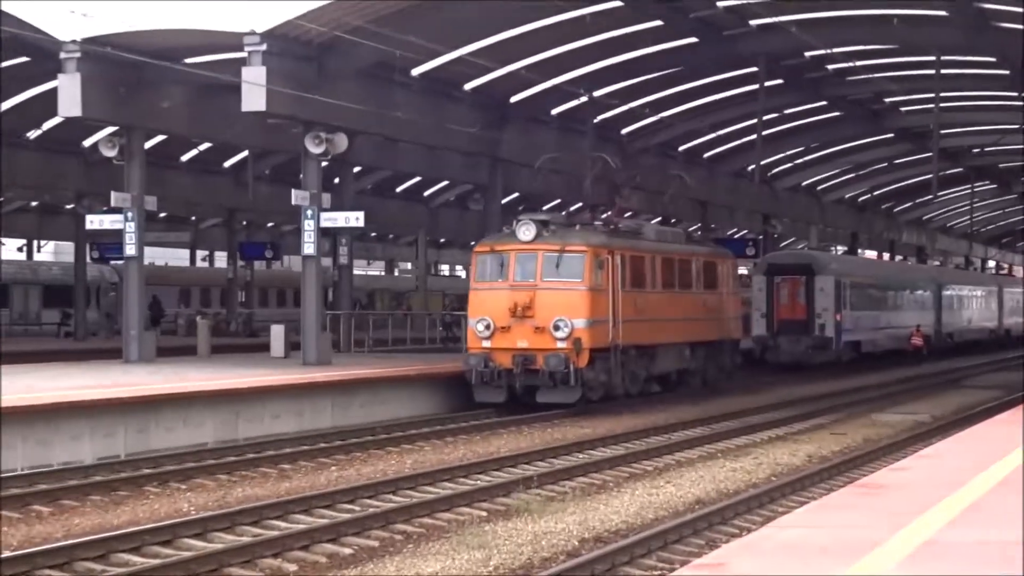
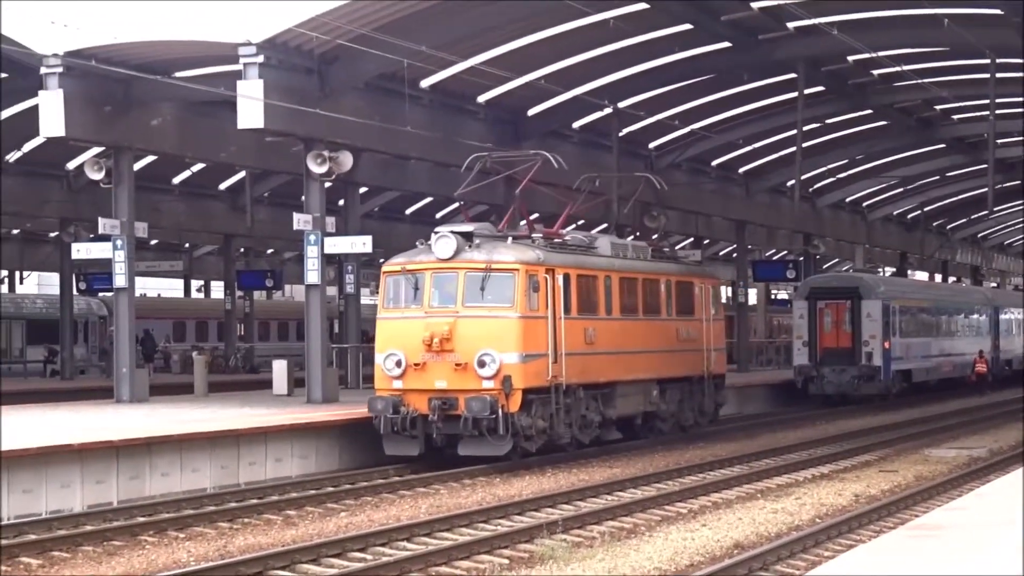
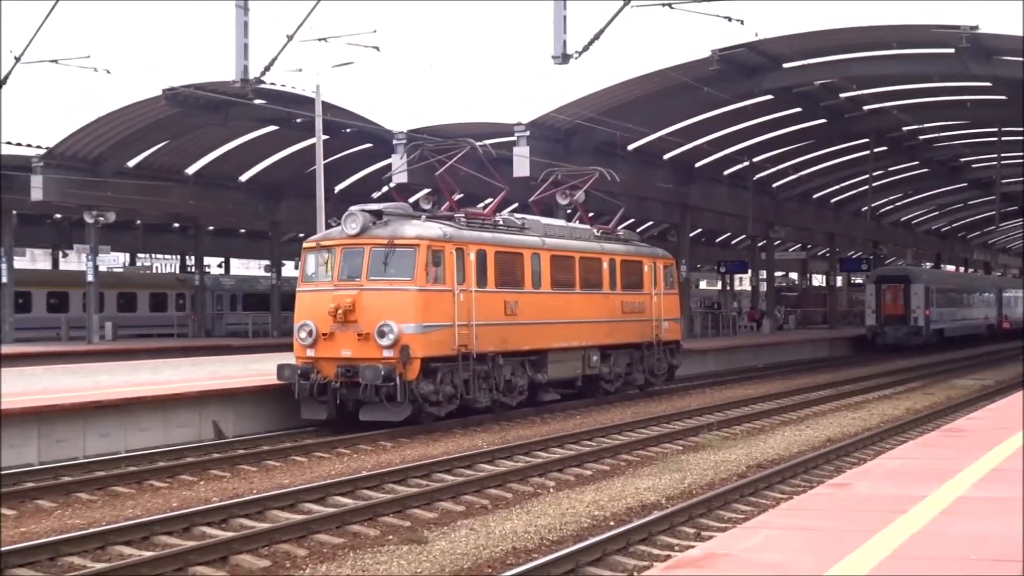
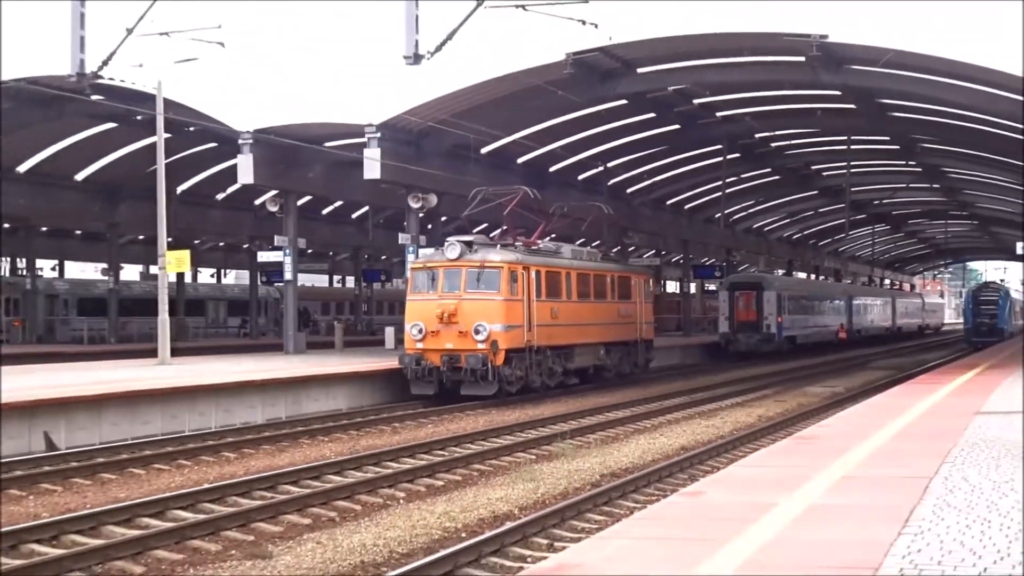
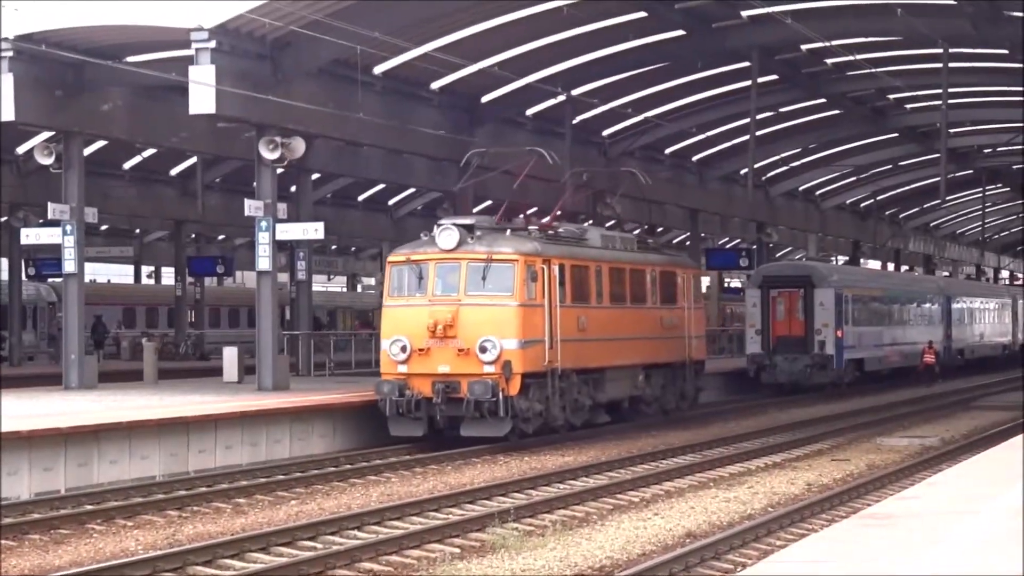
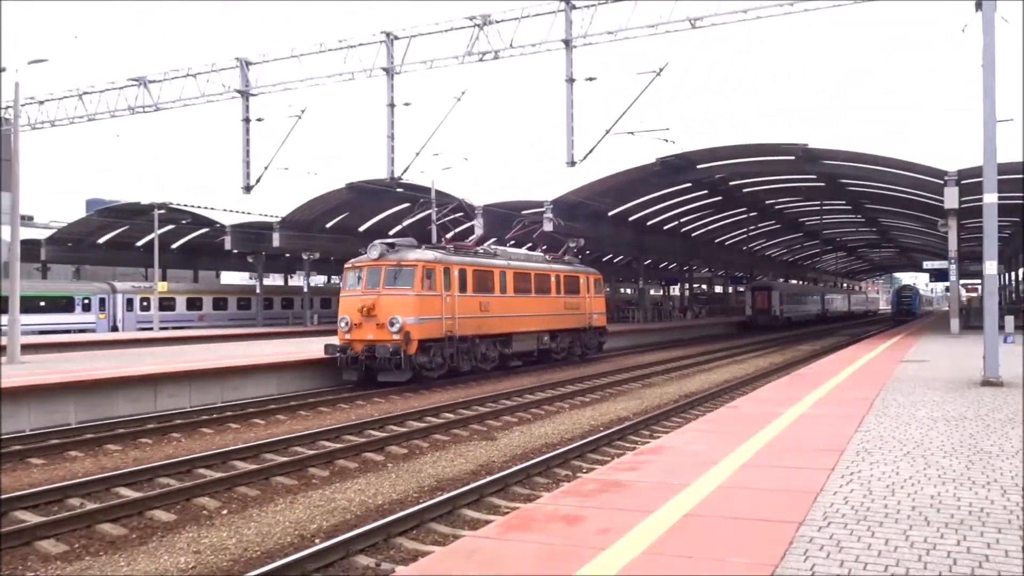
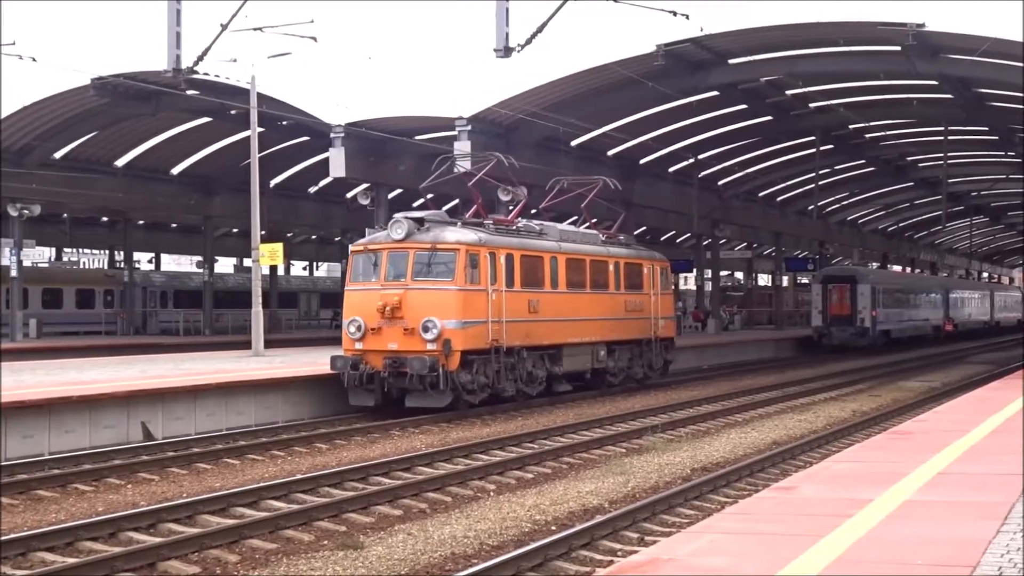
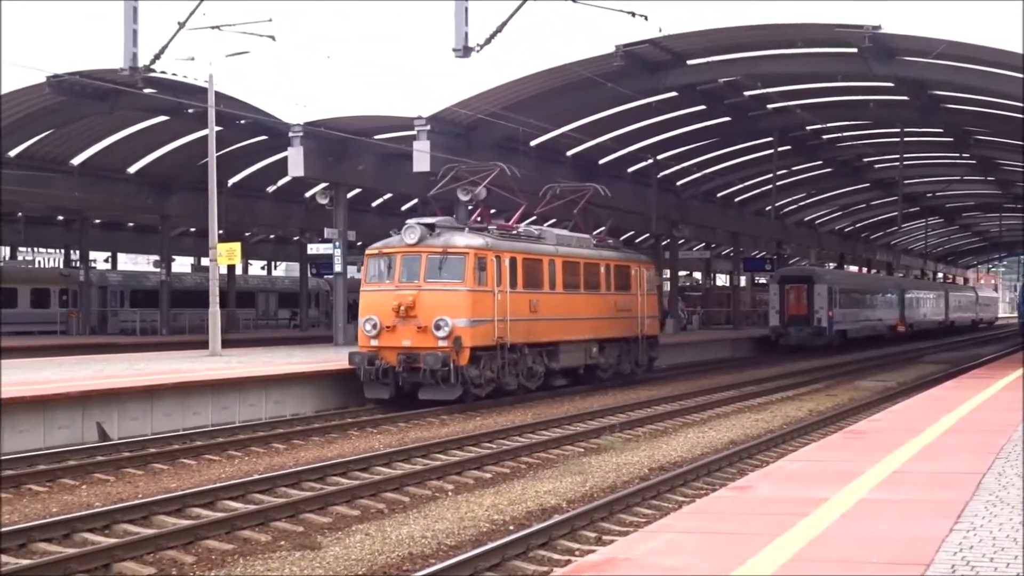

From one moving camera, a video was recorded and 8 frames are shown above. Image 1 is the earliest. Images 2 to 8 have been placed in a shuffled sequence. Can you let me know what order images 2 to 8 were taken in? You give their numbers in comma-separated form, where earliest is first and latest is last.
5, 2, 4, 8, 7, 3, 6
